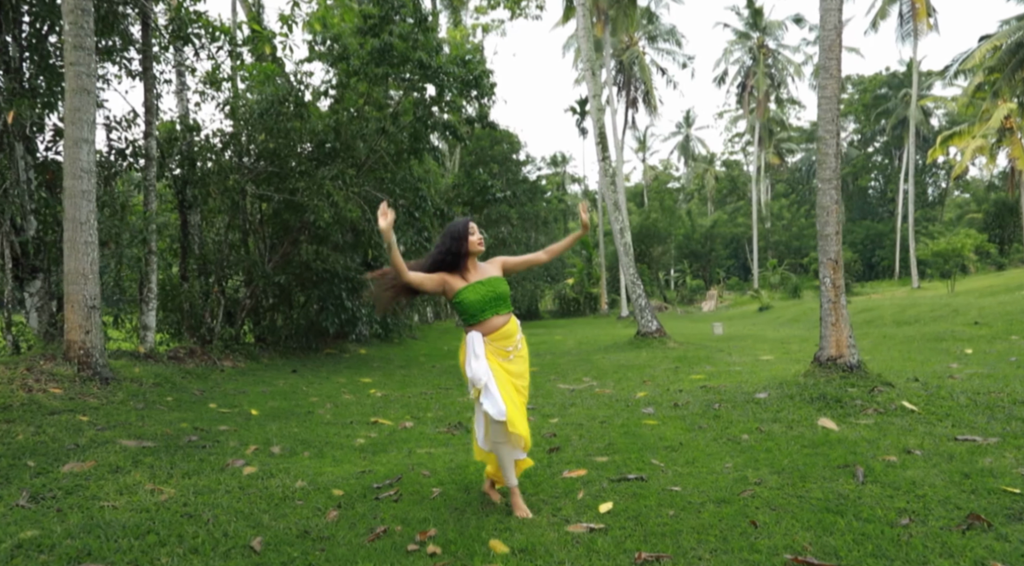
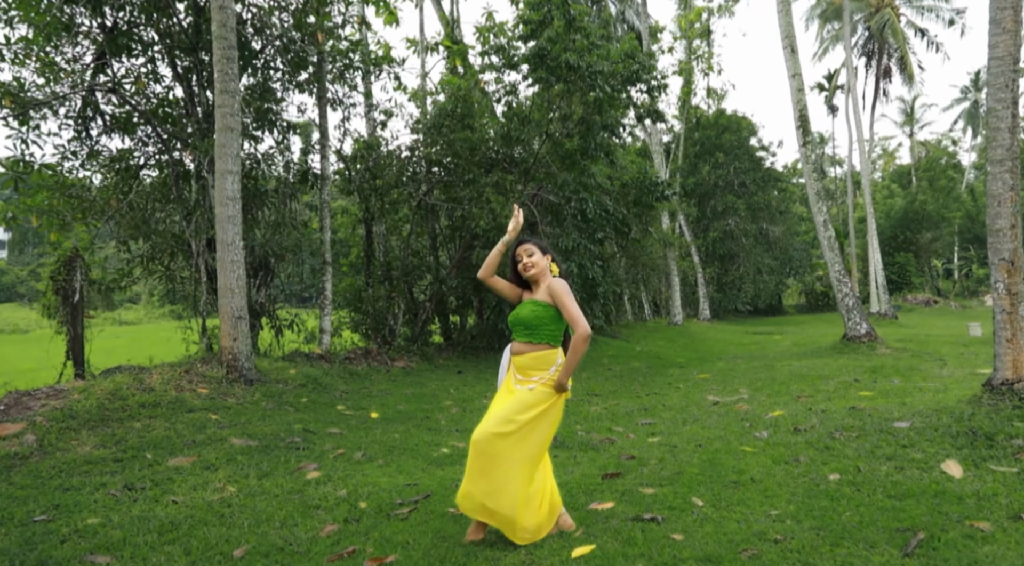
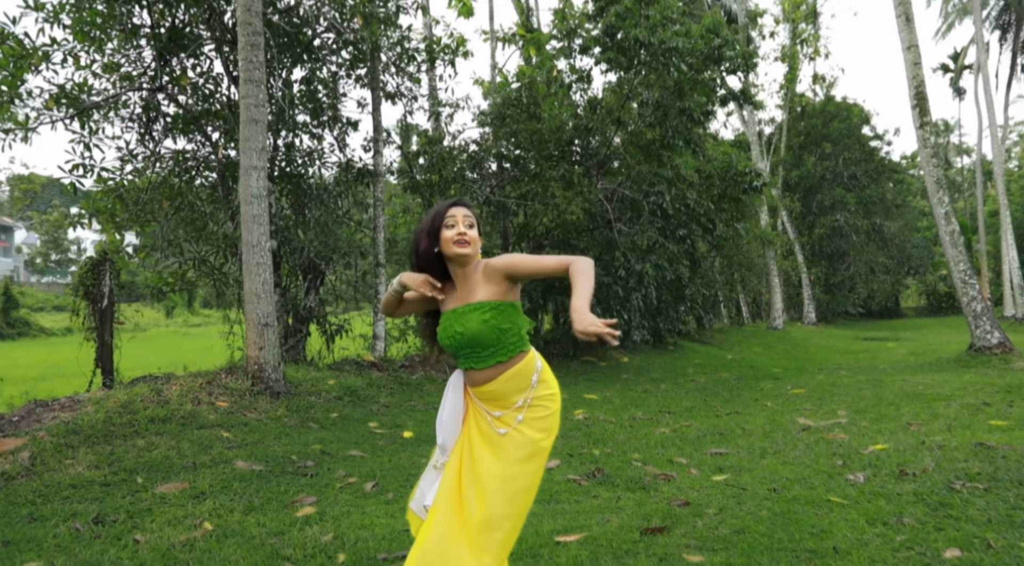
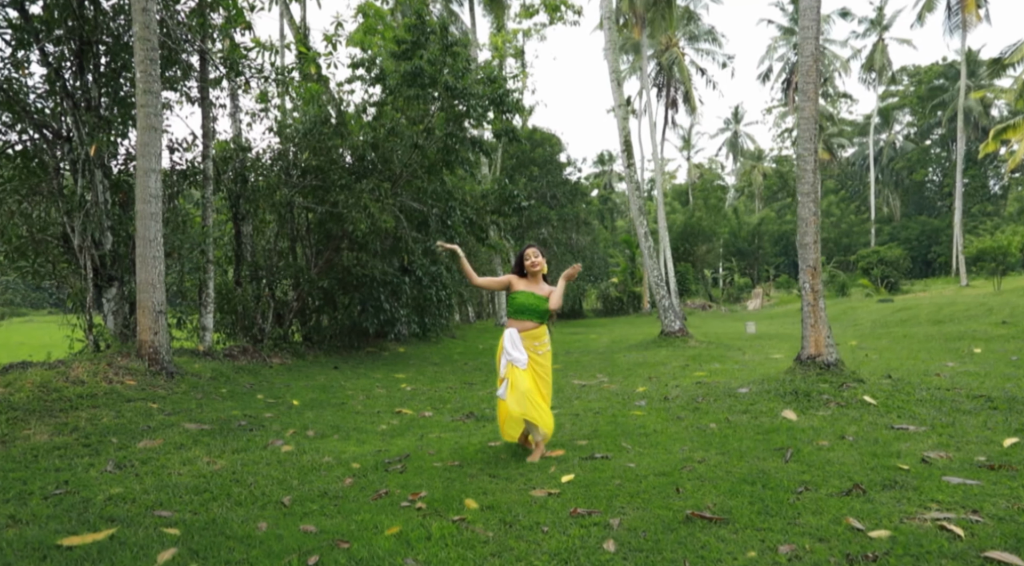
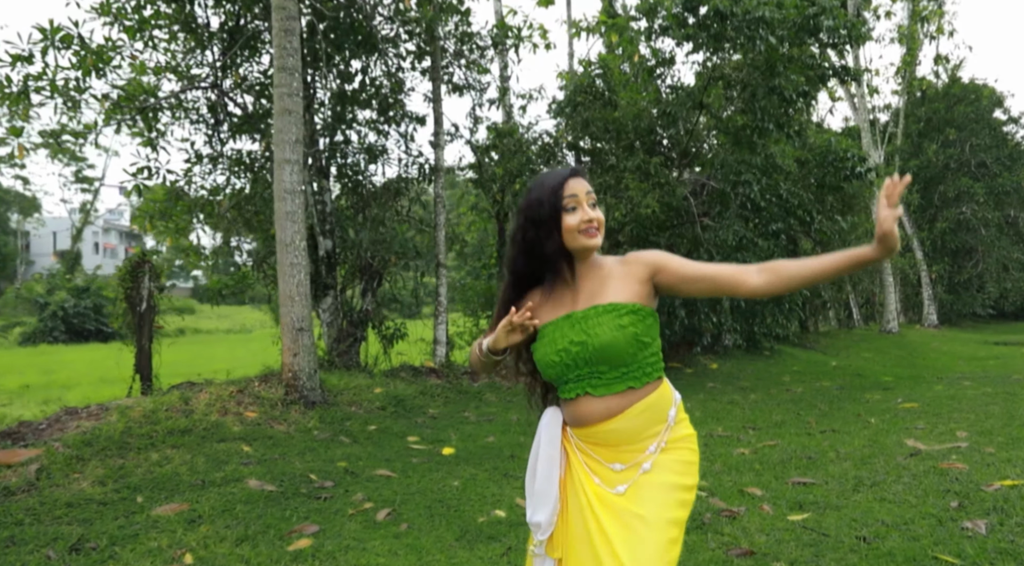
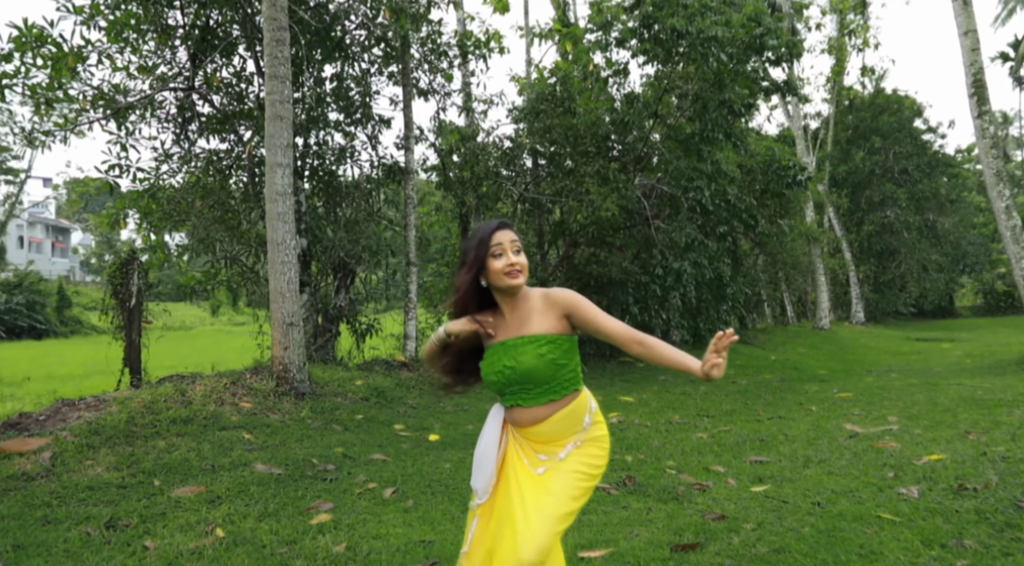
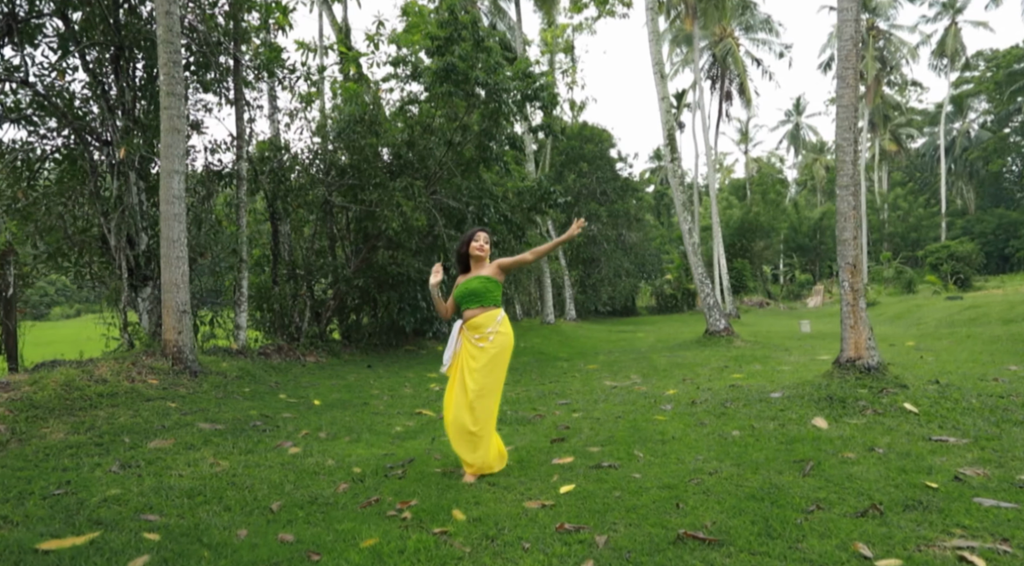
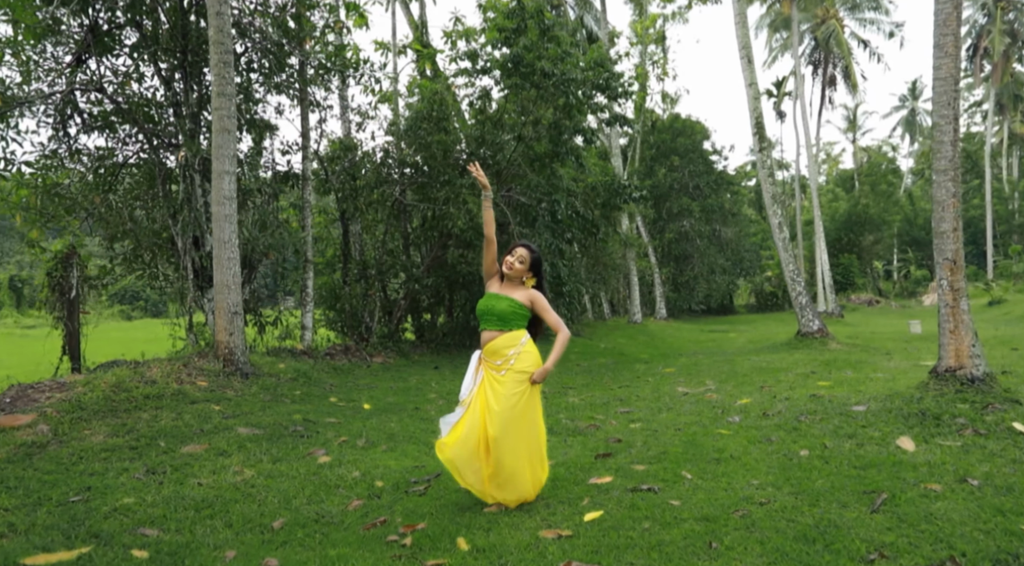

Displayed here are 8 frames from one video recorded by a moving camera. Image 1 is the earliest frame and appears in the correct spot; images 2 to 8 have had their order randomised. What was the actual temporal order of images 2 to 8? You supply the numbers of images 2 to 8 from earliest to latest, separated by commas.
4, 7, 8, 2, 3, 6, 5
